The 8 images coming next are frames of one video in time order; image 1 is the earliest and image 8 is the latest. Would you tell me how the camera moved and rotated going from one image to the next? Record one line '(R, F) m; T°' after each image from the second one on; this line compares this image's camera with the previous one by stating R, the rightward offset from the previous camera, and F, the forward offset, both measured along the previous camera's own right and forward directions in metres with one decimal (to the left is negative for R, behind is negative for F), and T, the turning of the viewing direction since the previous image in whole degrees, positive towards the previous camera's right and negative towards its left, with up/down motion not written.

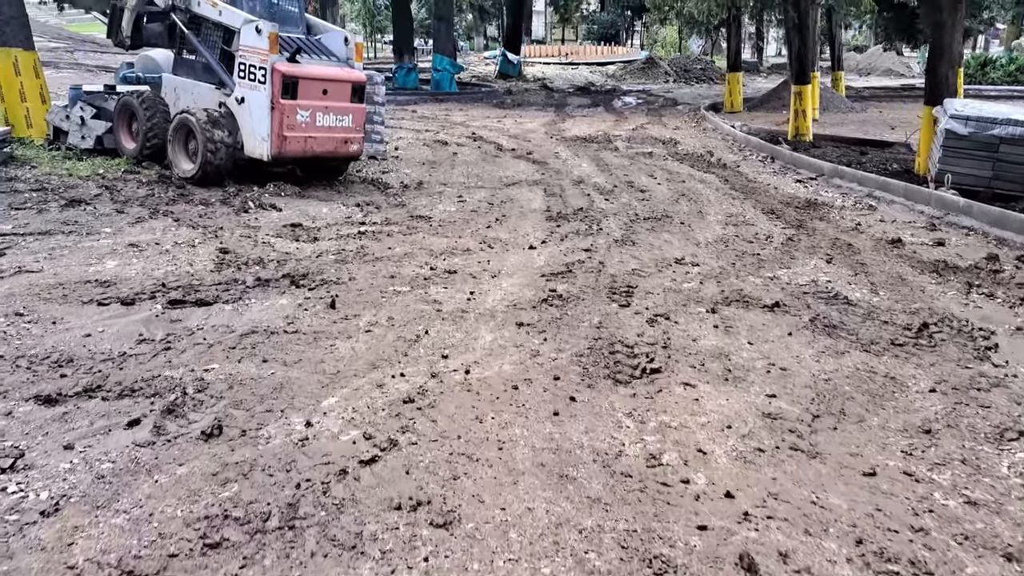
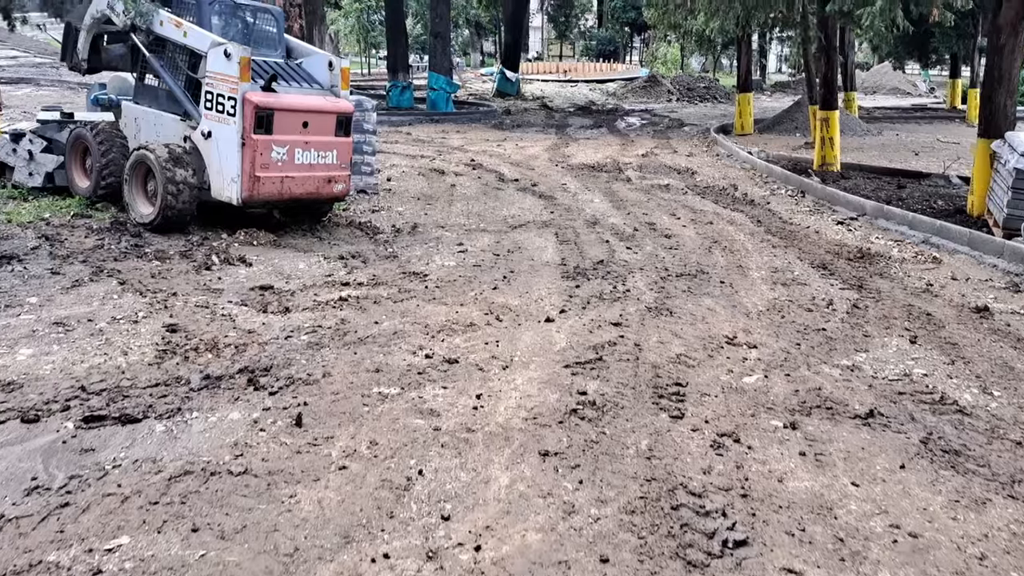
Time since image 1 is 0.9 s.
(-0.1, +1.1) m; 0°
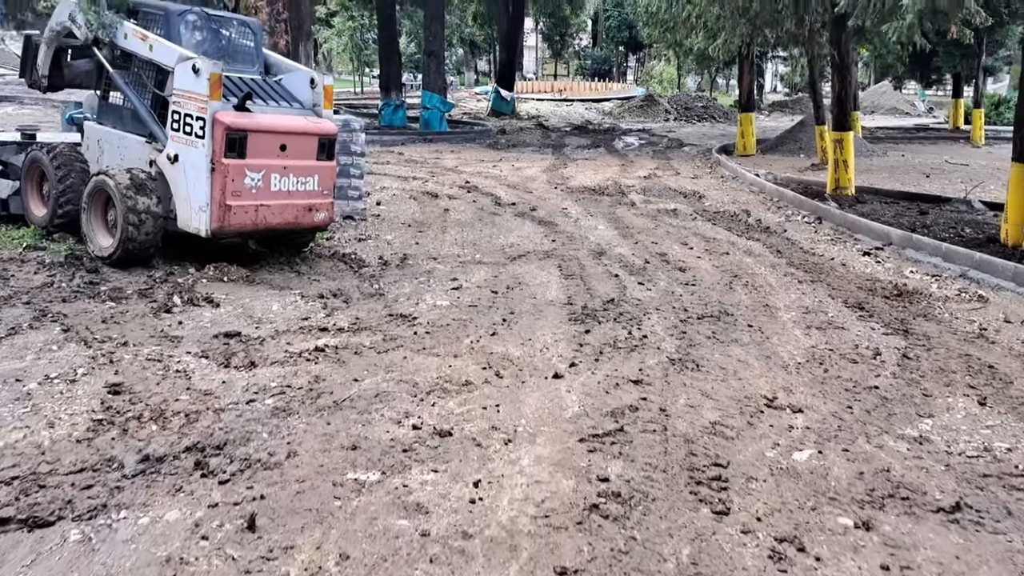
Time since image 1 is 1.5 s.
(0.0, +0.7) m; 0°
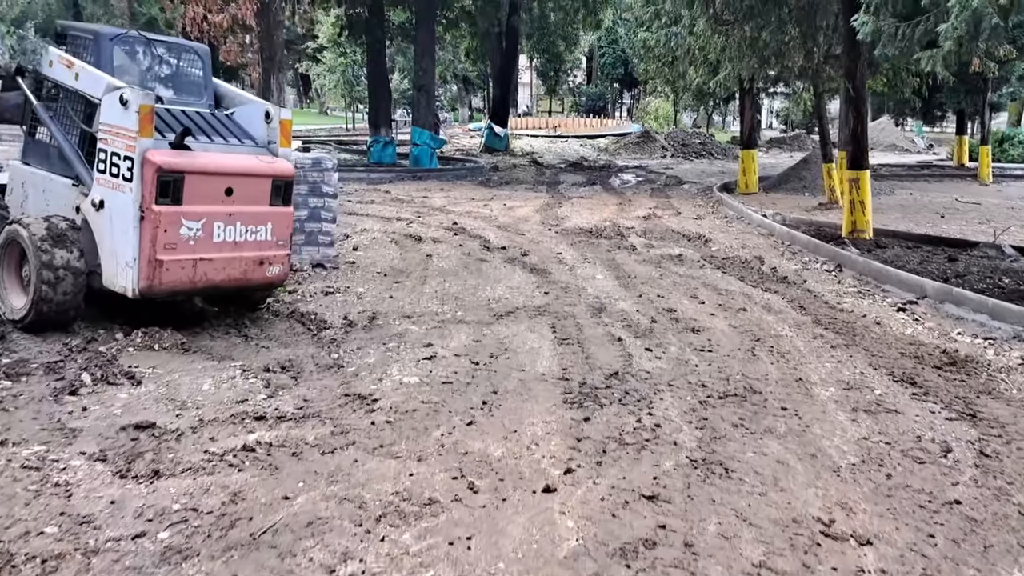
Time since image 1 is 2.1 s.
(+0.1, +1.0) m; 0°
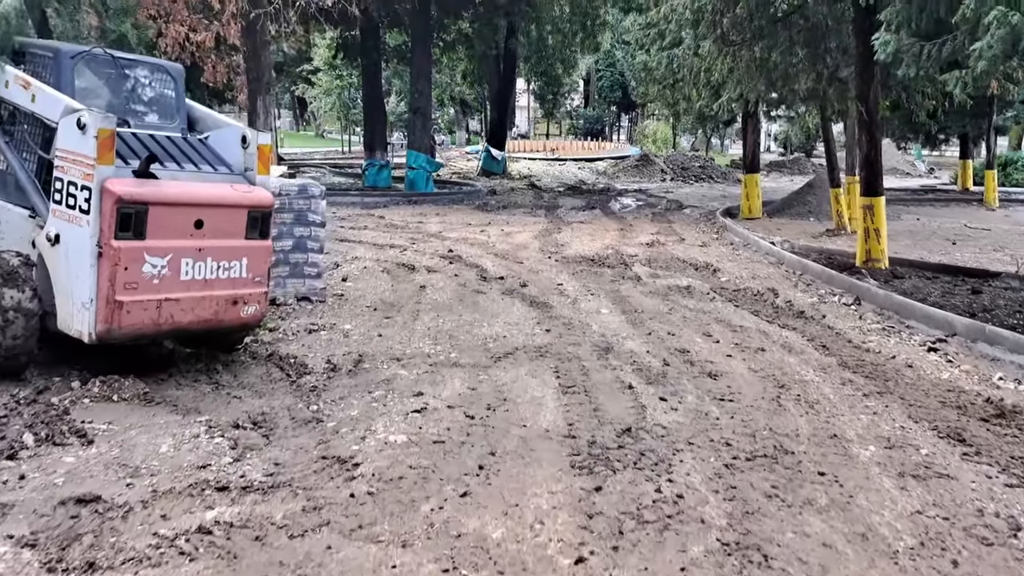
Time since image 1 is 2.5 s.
(0.0, +0.6) m; 0°
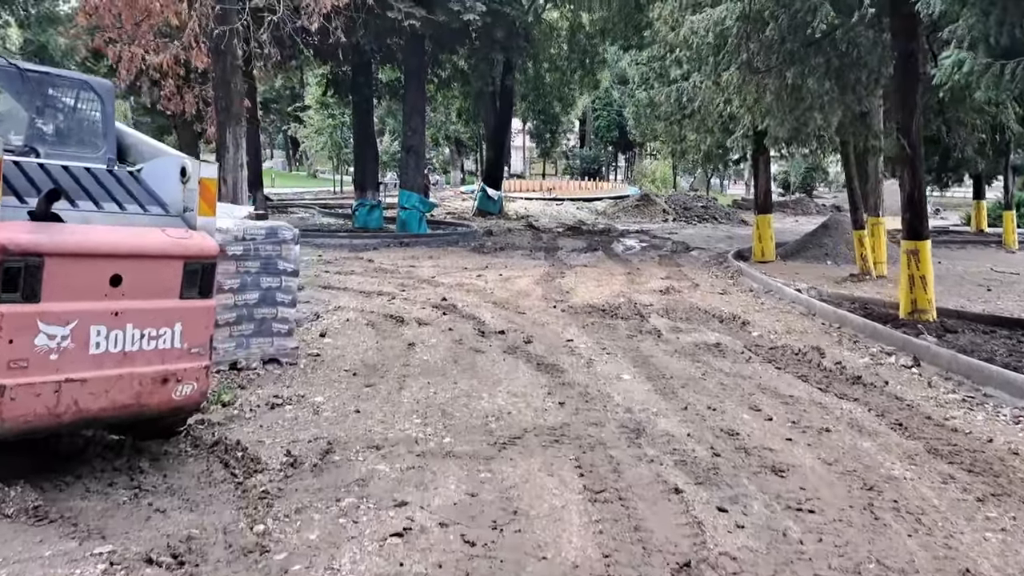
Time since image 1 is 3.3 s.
(-0.1, +1.2) m; 0°
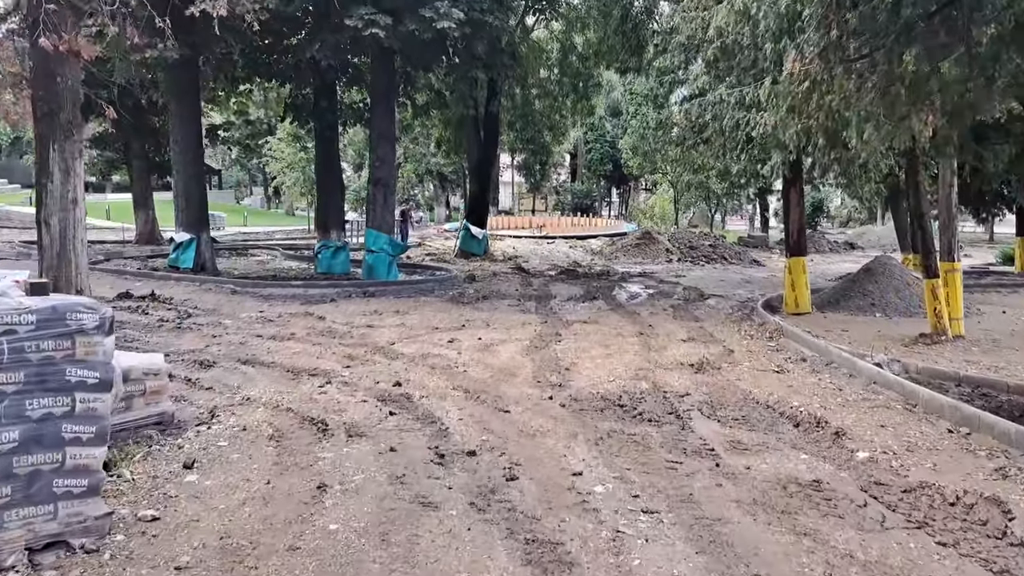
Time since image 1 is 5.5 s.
(+0.1, +3.1) m; +1°
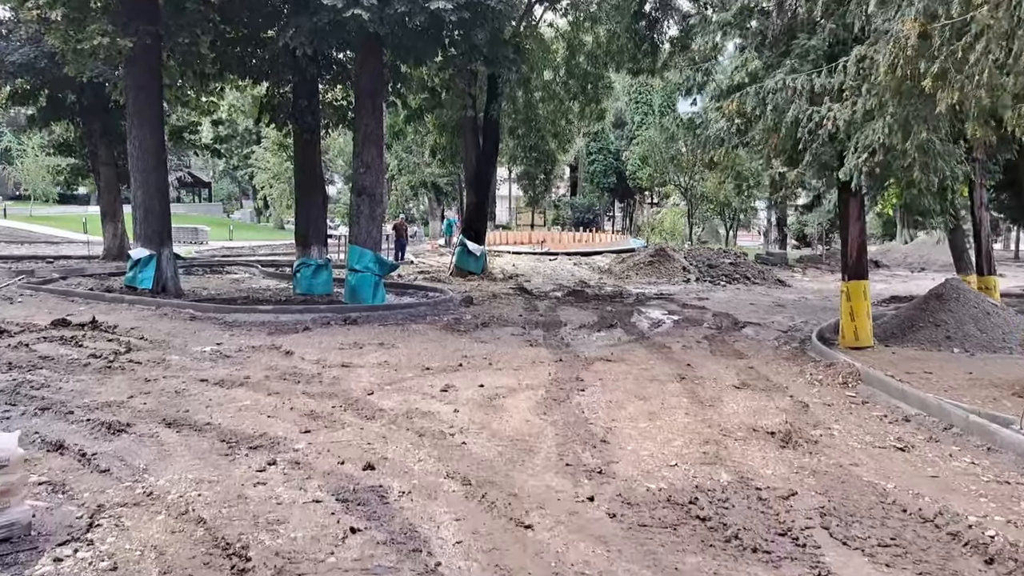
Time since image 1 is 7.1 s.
(-0.2, +2.4) m; 0°
